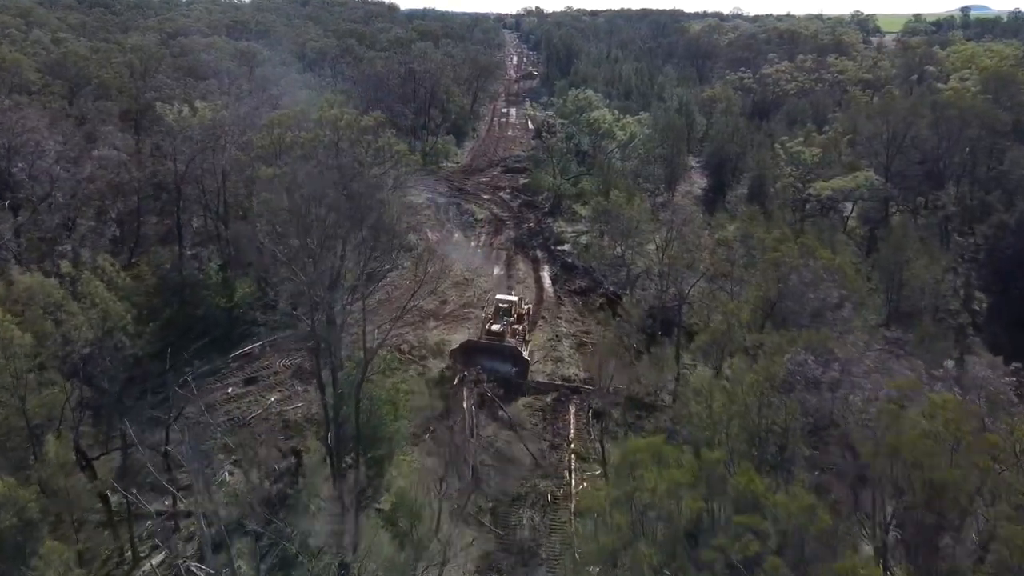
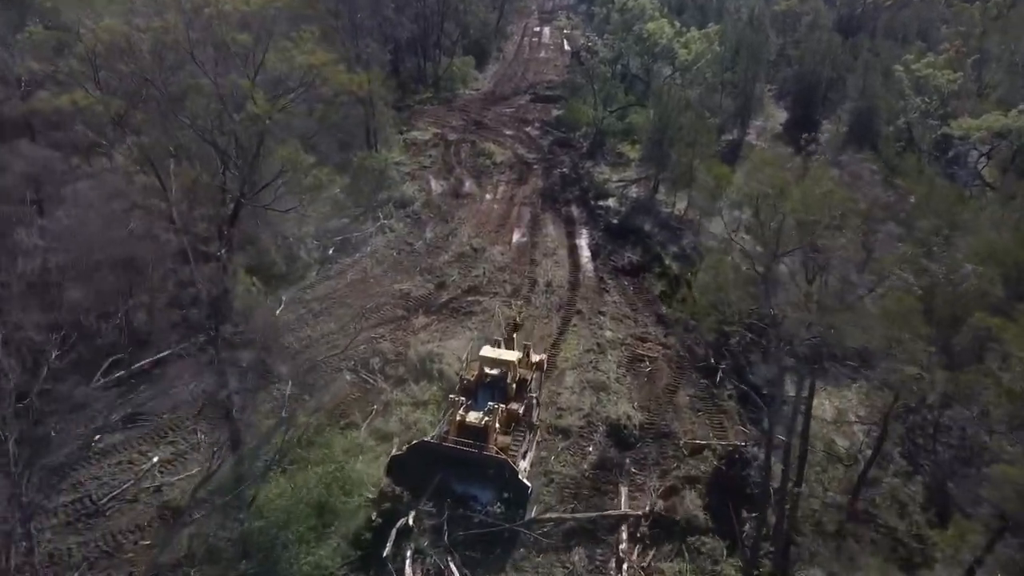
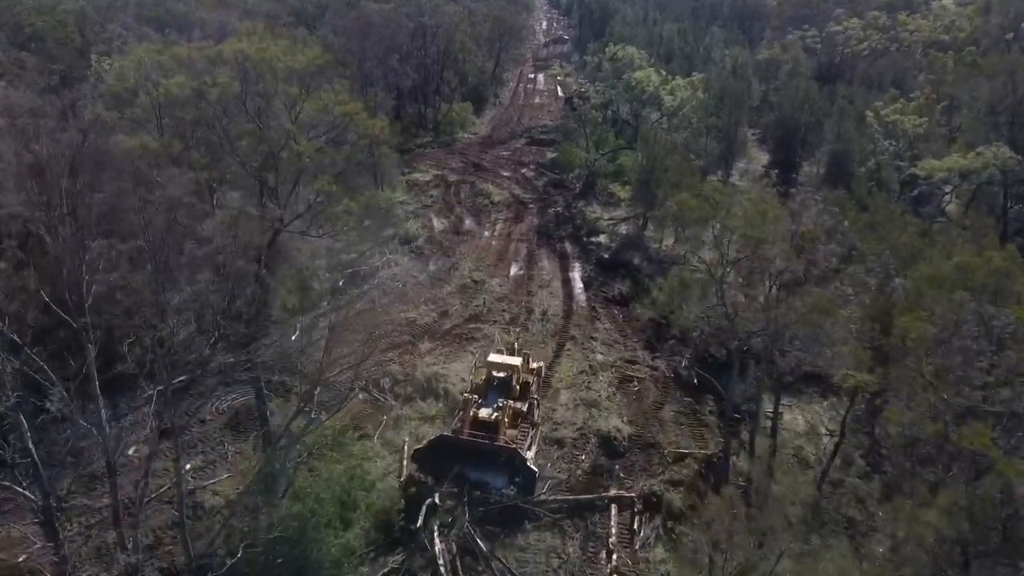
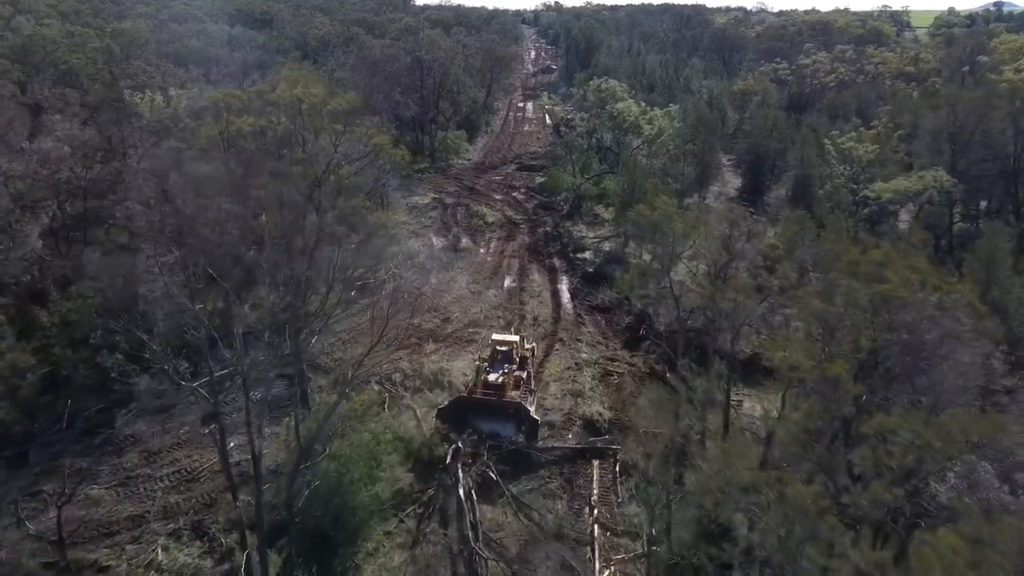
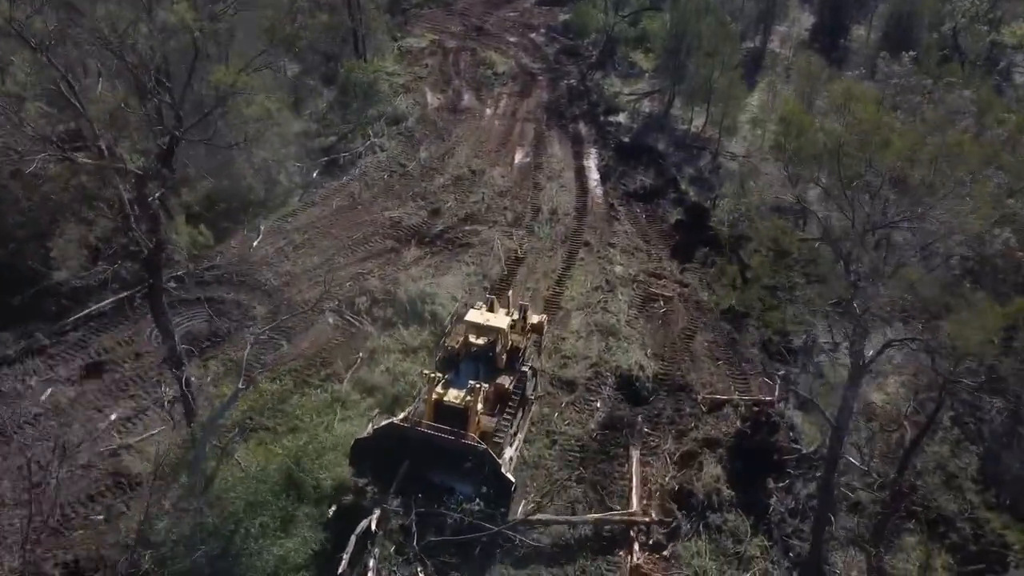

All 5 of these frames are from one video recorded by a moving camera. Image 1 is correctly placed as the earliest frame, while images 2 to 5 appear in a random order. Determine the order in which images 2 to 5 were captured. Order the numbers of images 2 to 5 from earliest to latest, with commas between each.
4, 3, 2, 5
